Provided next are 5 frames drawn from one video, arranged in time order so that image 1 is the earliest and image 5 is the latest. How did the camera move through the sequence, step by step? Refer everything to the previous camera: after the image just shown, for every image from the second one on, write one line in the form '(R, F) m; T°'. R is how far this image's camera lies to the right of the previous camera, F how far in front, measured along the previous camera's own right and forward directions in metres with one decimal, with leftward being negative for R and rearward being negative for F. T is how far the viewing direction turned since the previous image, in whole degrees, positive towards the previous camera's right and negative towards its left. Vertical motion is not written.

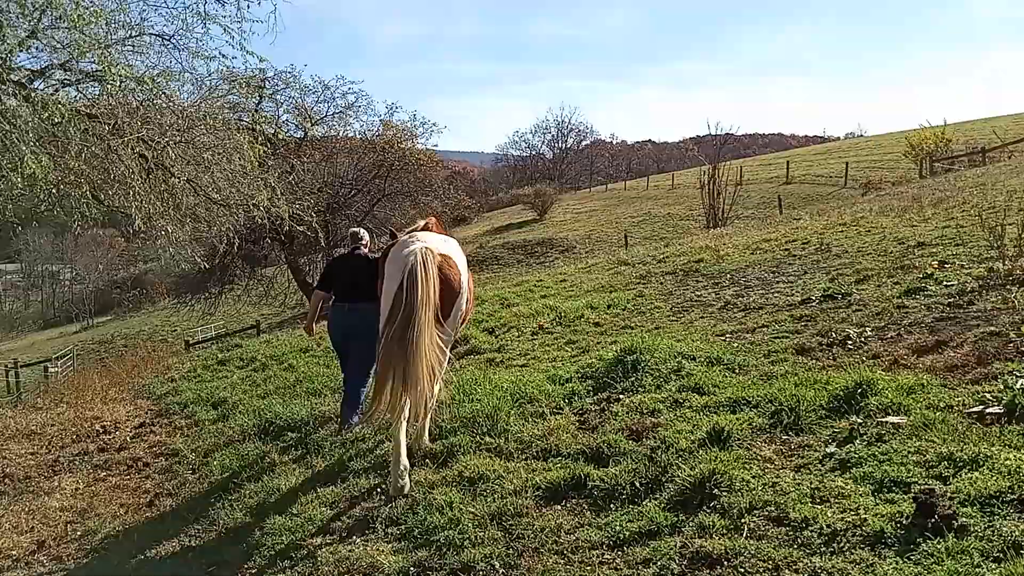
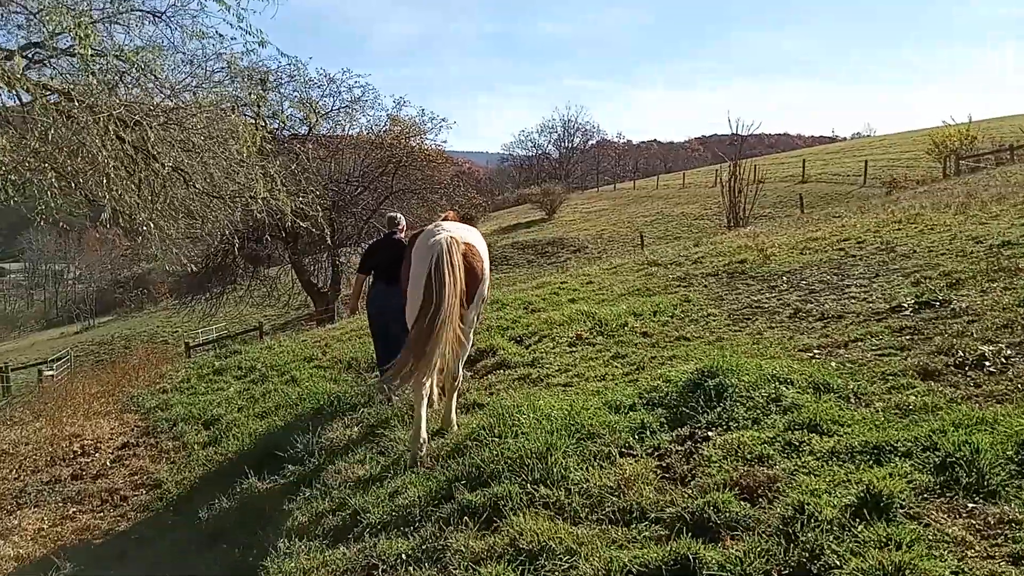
(-0.3, +1.1) m; 0°
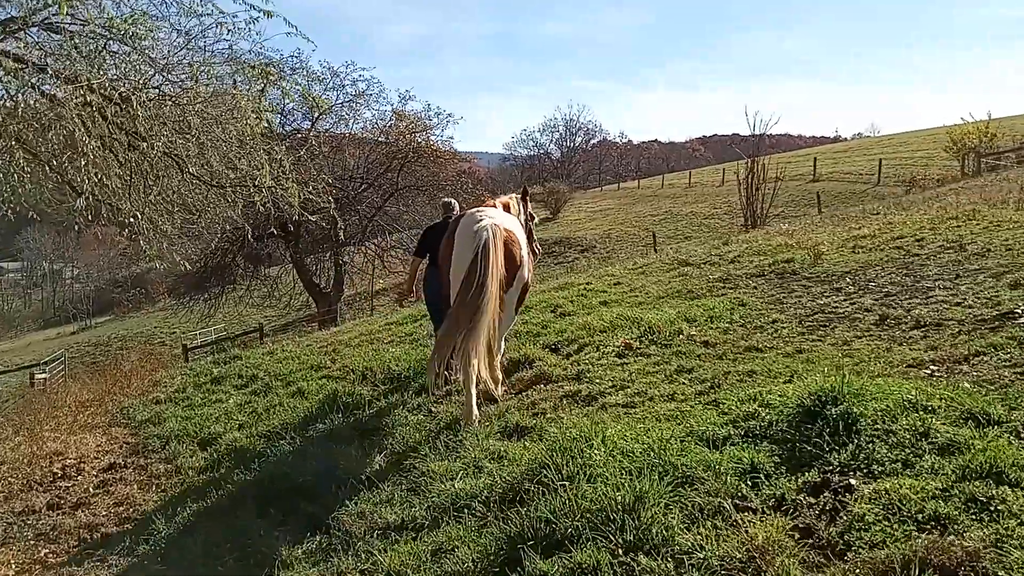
(-0.3, +0.9) m; 0°
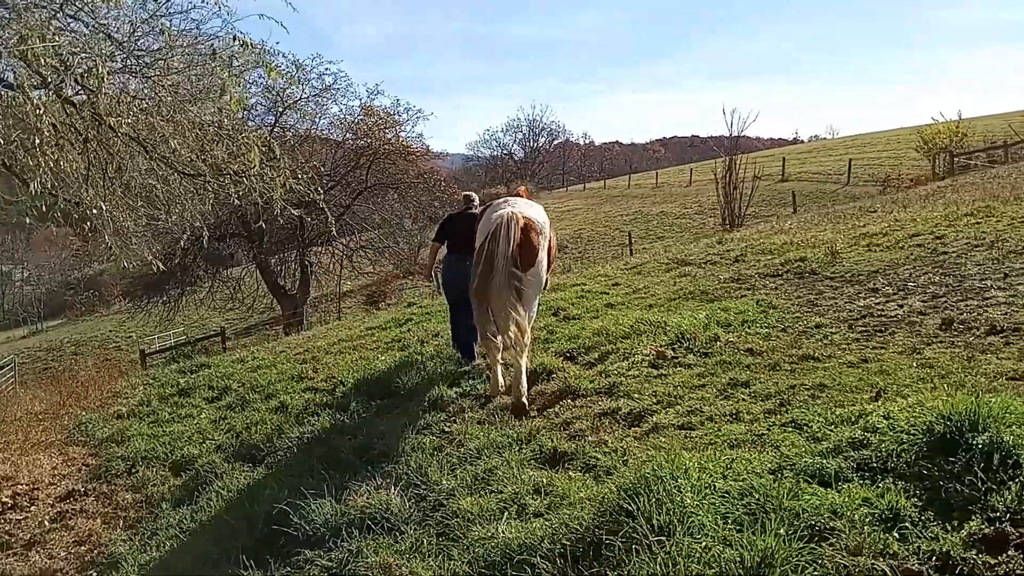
(-0.4, +0.7) m; +3°
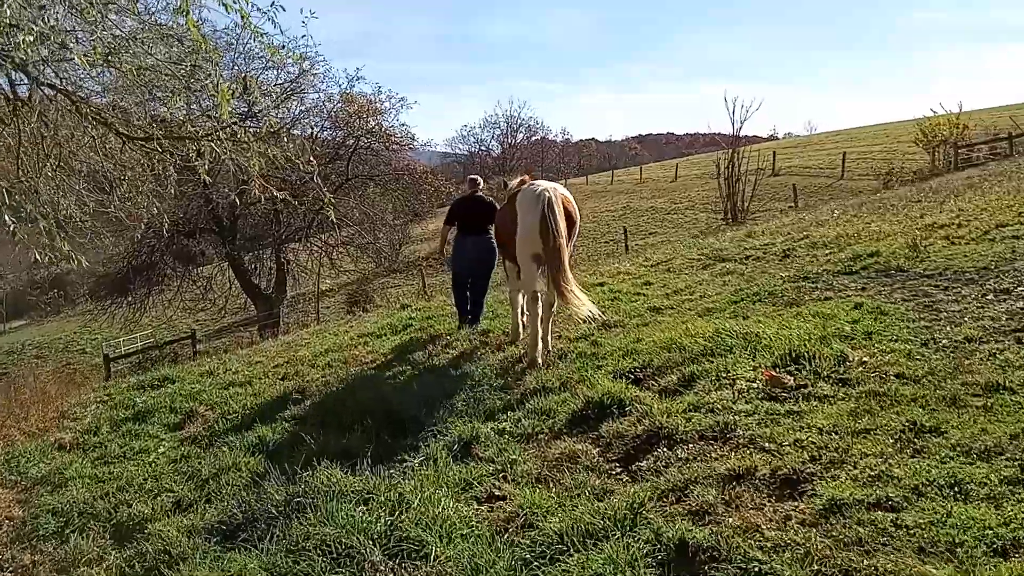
(-0.4, +1.5) m; +2°
